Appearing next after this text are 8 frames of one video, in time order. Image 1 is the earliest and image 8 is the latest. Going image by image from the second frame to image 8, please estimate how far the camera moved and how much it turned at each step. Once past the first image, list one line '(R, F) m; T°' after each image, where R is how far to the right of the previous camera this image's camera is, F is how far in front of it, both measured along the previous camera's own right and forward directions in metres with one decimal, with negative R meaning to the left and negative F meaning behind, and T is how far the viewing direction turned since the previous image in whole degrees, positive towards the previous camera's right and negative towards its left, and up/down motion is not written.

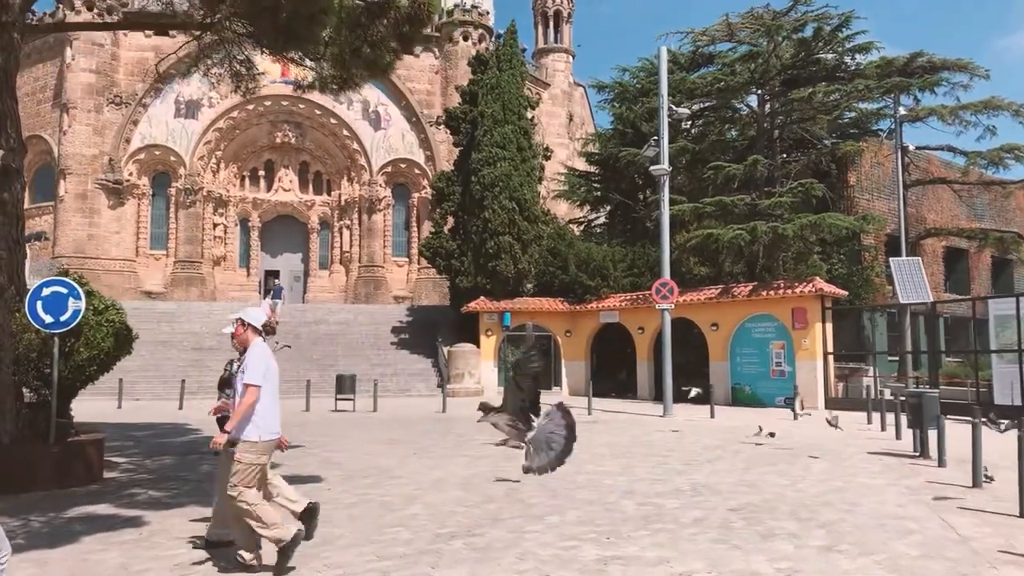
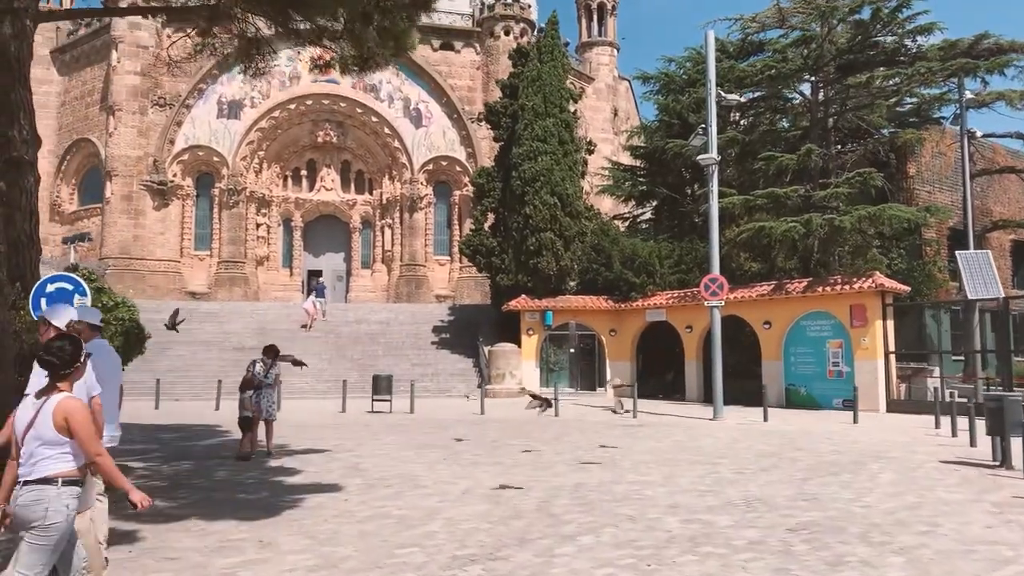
(+0.1, +0.7) m; -3°
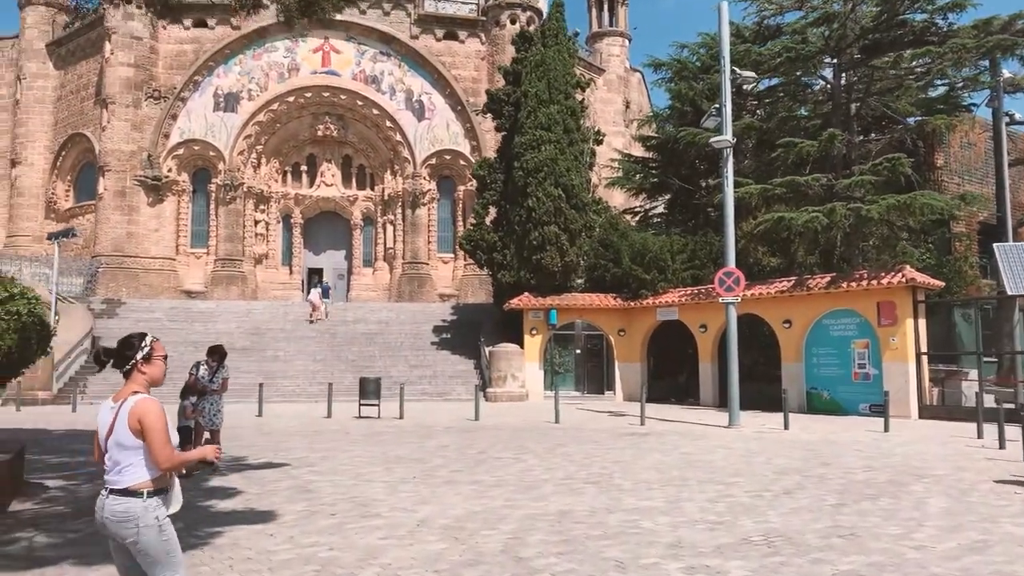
(+0.4, +1.4) m; -1°
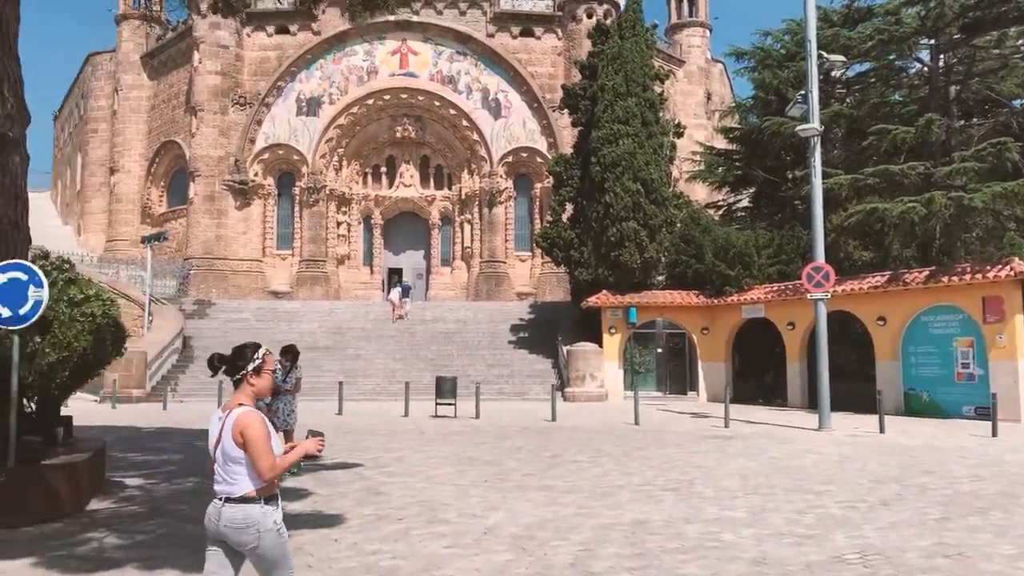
(+0.1, +0.3) m; -6°
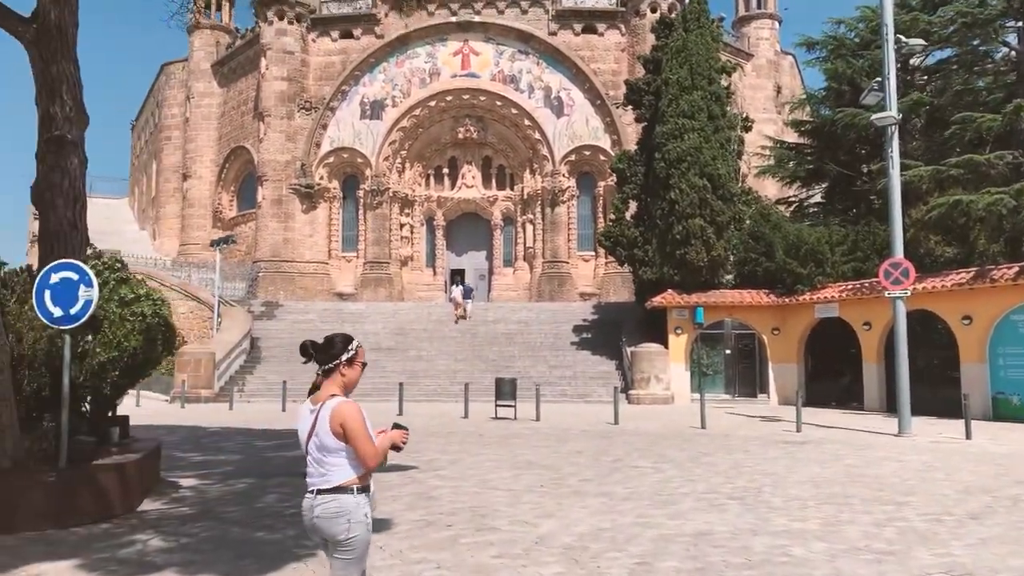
(+0.1, +0.3) m; -5°
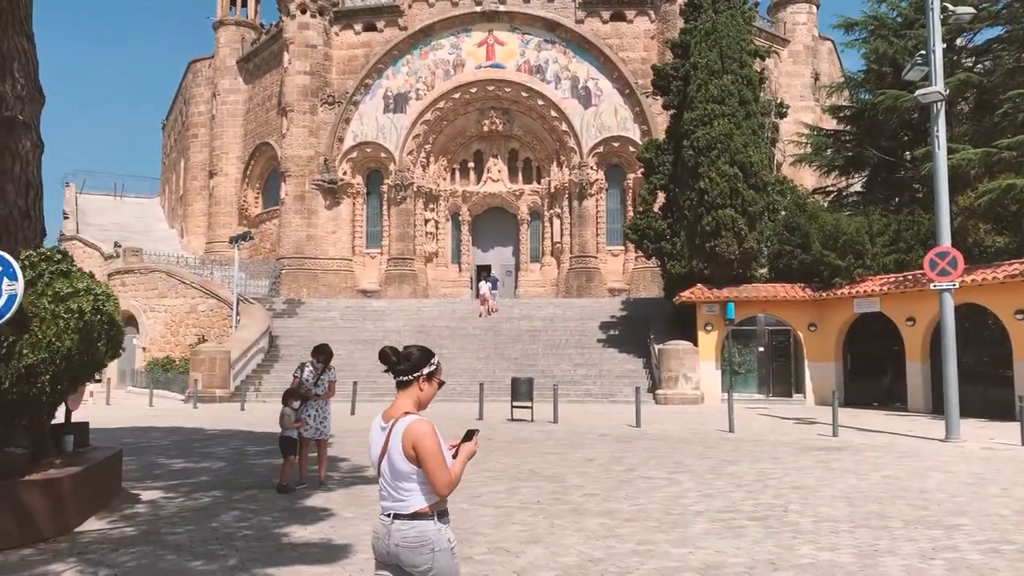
(+0.4, +0.9) m; -3°
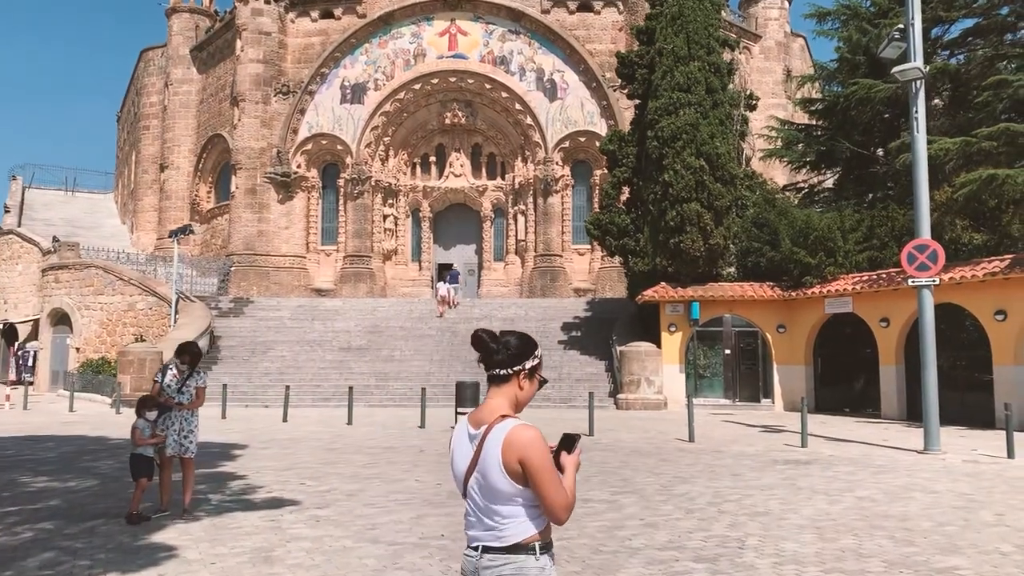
(+0.6, +1.3) m; +2°
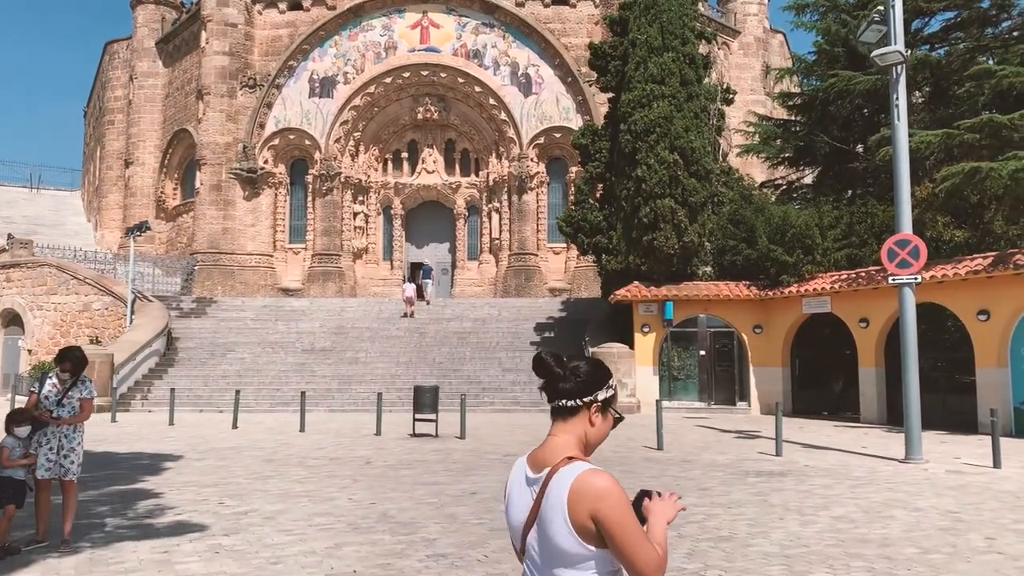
(+0.4, +0.8) m; +1°
